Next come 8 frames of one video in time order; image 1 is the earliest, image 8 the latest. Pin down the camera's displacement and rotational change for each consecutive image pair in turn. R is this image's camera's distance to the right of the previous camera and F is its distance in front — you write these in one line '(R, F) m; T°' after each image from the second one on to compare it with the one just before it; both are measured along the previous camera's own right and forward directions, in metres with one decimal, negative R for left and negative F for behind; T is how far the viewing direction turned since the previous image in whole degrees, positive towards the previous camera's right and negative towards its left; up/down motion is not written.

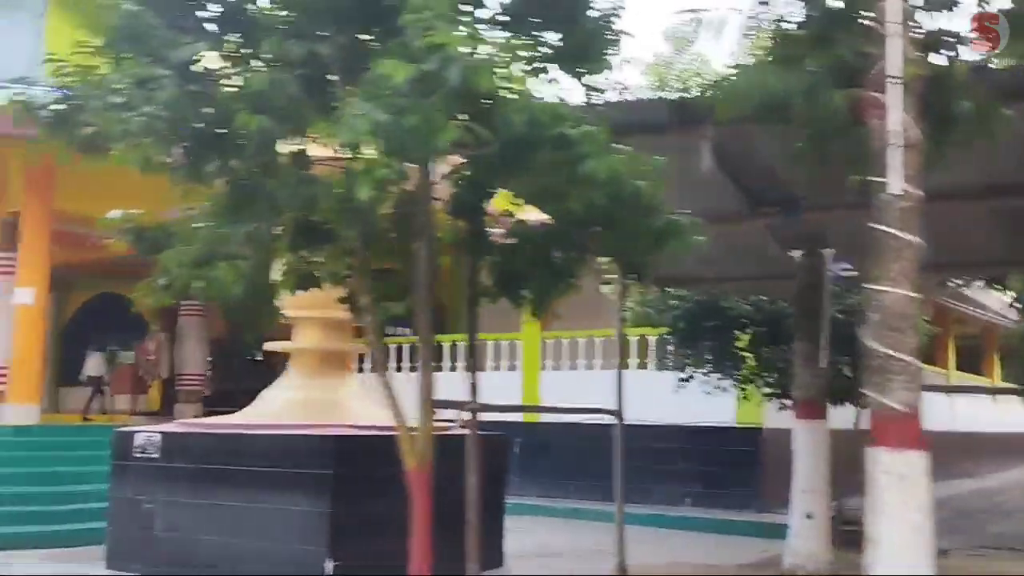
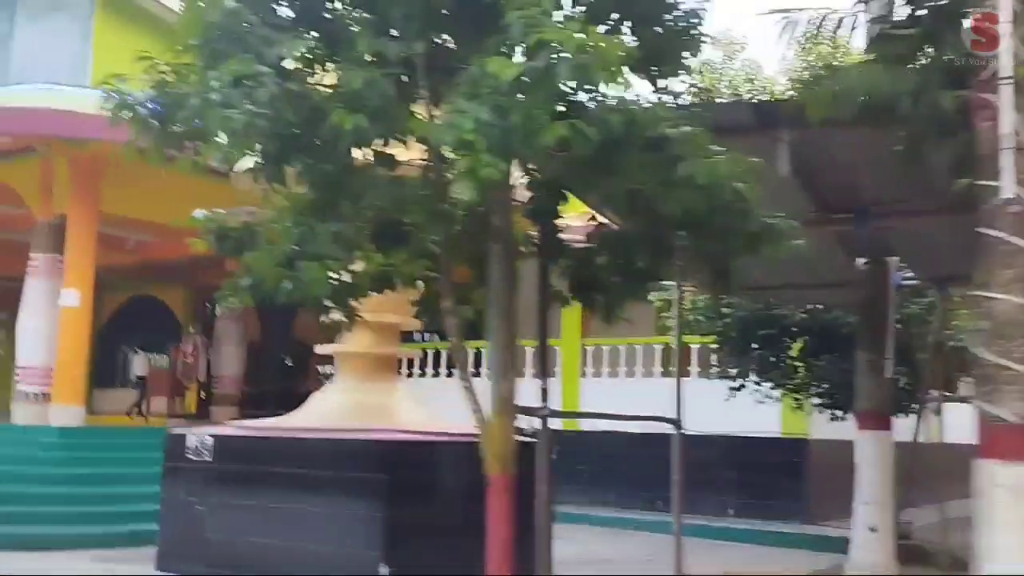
(-0.2, 0.0) m; -1°
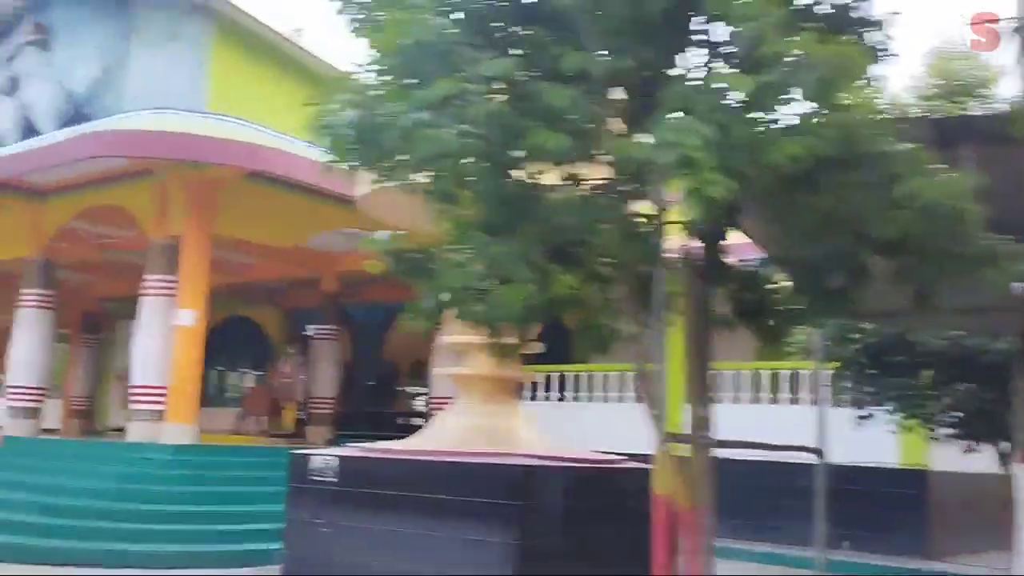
(-0.3, +0.1) m; -4°
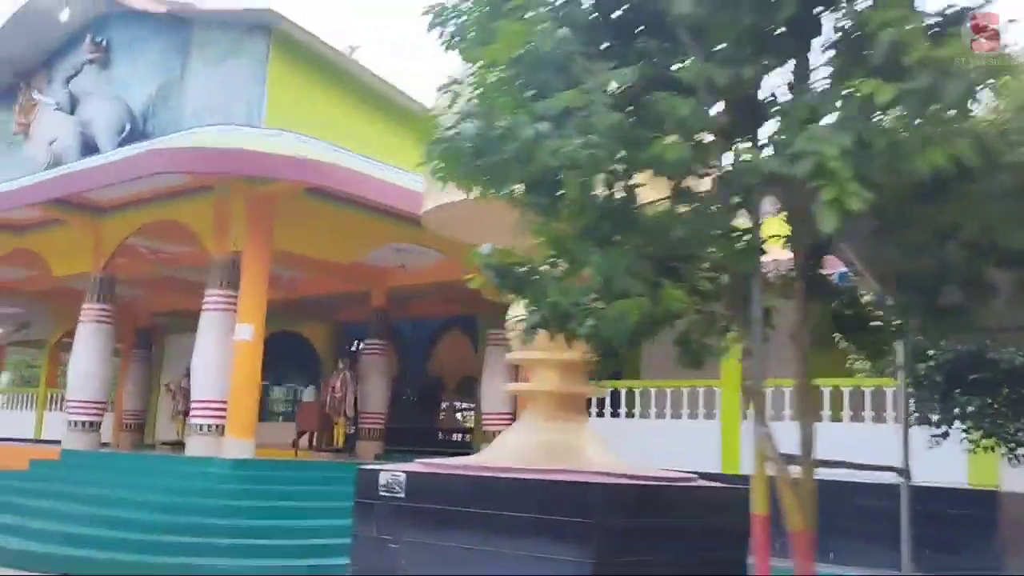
(-0.2, 0.0) m; -2°
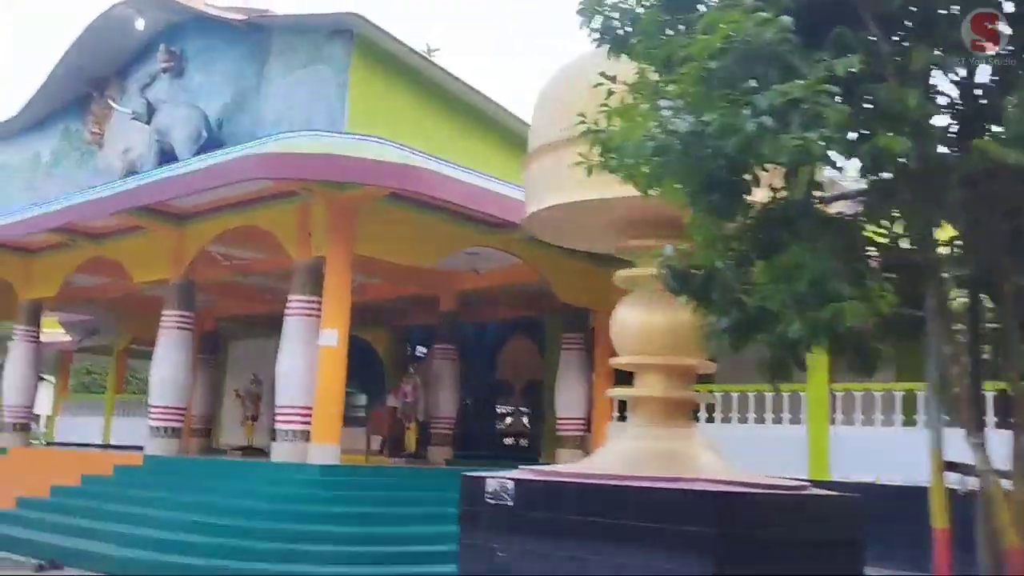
(-0.4, +0.1) m; -3°
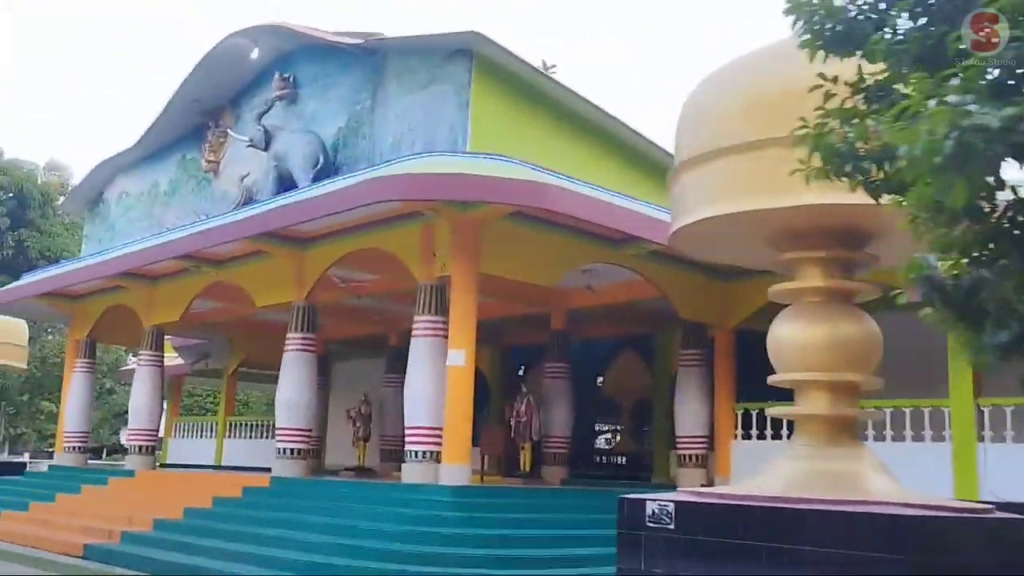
(-0.4, +0.1) m; -5°
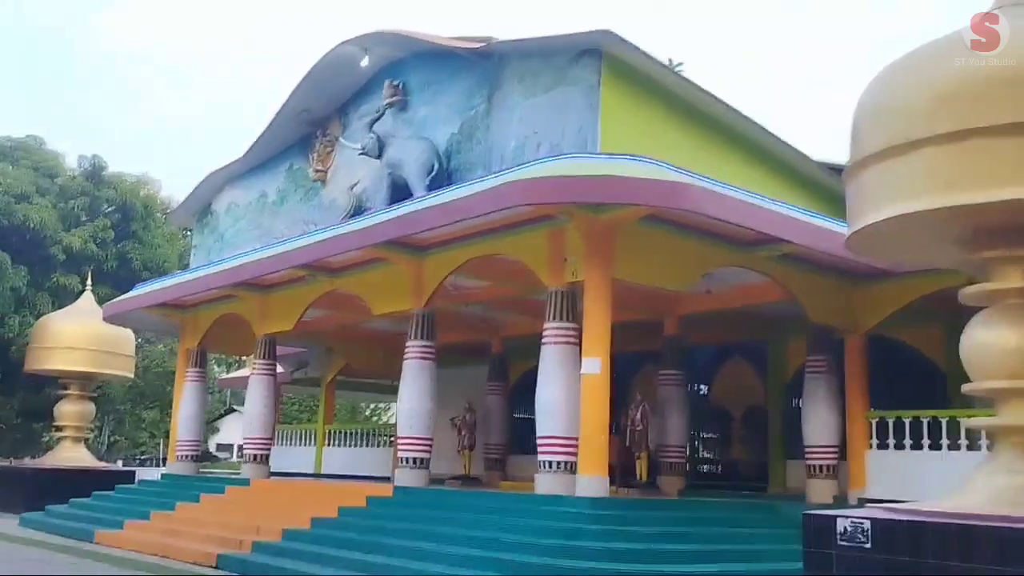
(-0.6, +0.2) m; -4°
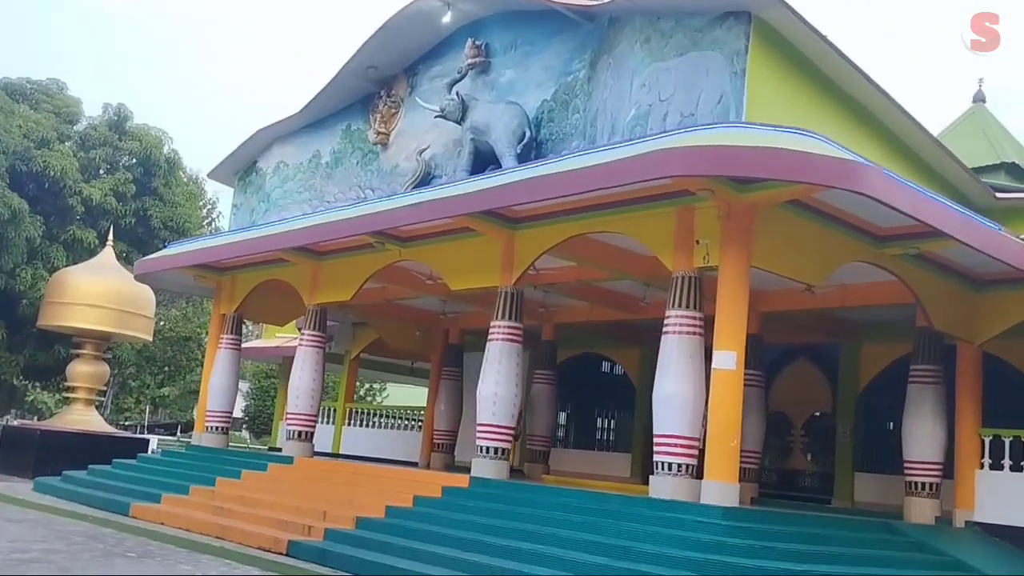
(-1.2, +0.9) m; +1°
